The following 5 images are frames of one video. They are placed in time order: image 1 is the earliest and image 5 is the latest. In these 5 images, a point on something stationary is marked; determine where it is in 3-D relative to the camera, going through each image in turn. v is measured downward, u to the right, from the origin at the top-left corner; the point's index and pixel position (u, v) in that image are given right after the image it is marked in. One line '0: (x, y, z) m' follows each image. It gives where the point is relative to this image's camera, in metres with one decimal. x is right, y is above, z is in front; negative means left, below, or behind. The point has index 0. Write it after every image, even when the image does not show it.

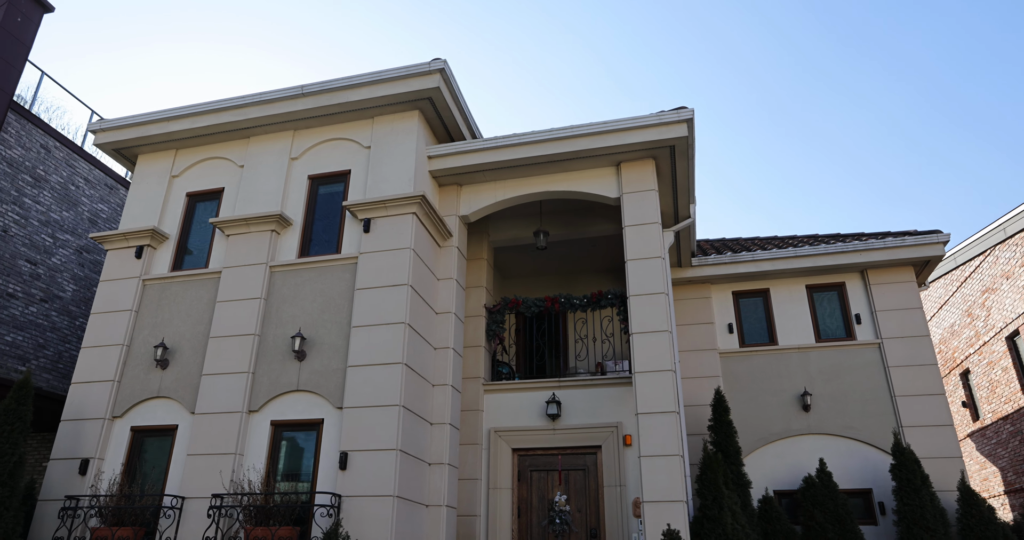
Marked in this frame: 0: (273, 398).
0: (-2.7, -1.4, +7.7) m
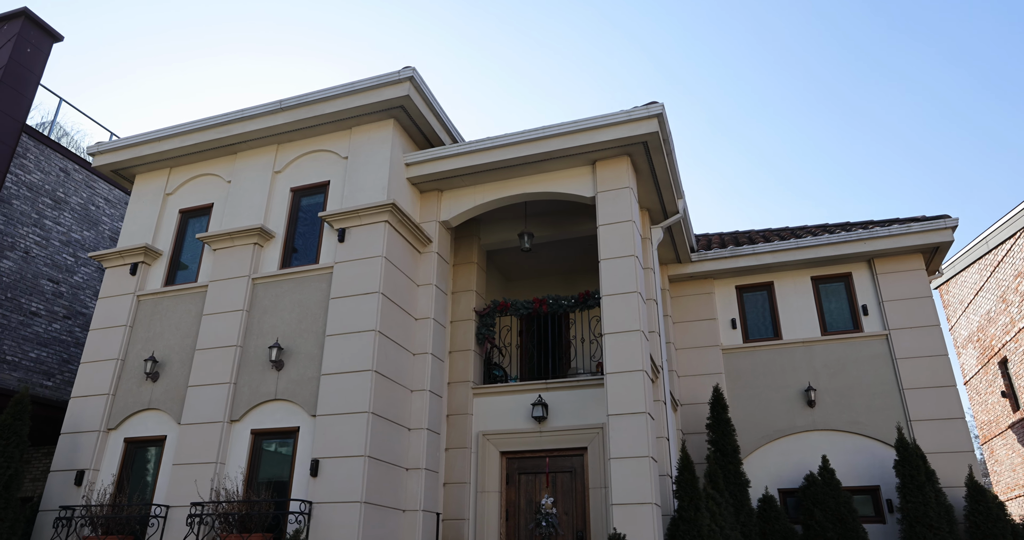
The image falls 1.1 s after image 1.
0: (-3.0, -1.6, +7.9) m
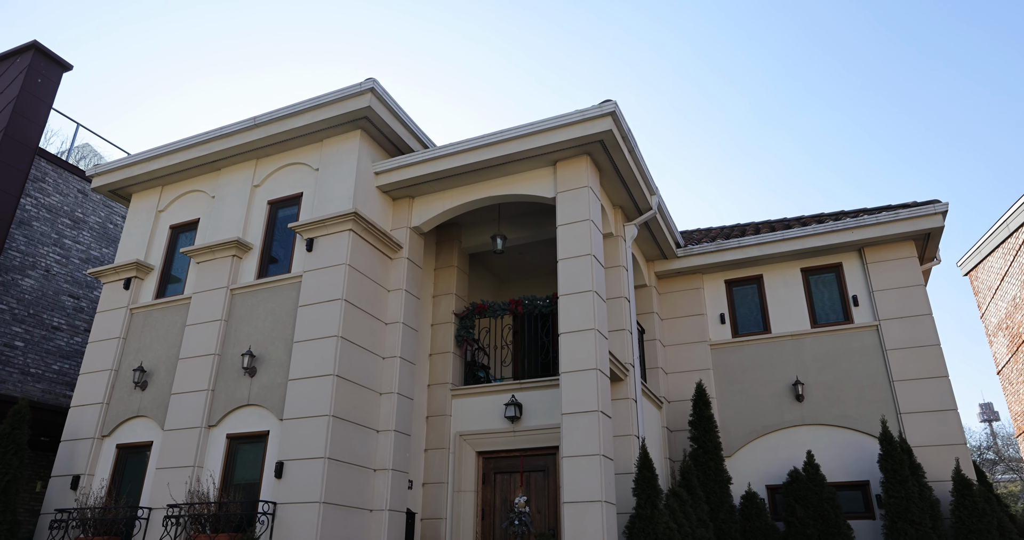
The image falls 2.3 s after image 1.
0: (-3.4, -1.7, +8.2) m
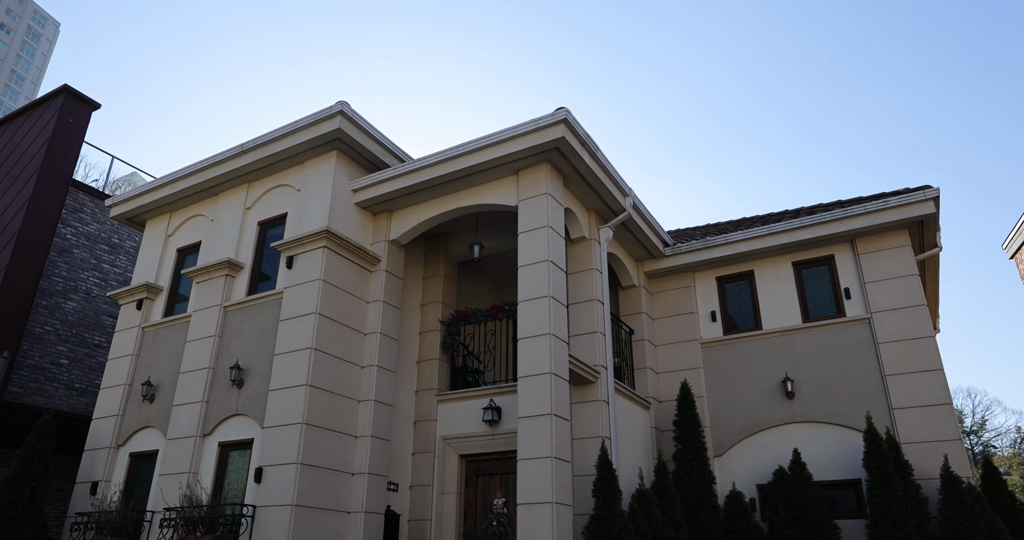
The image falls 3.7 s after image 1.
0: (-3.8, -2.0, +8.8) m
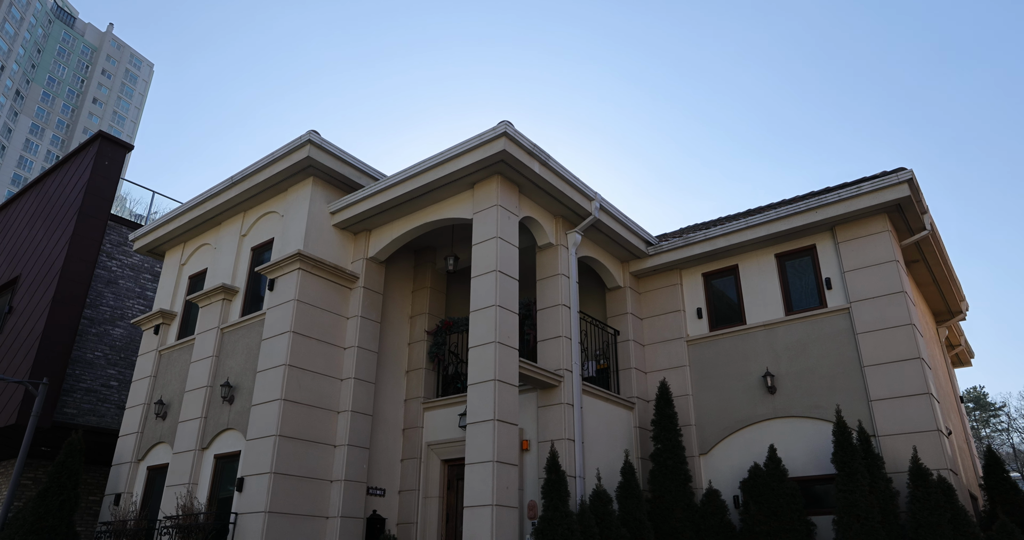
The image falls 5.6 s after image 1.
0: (-4.1, -2.3, +9.6) m
